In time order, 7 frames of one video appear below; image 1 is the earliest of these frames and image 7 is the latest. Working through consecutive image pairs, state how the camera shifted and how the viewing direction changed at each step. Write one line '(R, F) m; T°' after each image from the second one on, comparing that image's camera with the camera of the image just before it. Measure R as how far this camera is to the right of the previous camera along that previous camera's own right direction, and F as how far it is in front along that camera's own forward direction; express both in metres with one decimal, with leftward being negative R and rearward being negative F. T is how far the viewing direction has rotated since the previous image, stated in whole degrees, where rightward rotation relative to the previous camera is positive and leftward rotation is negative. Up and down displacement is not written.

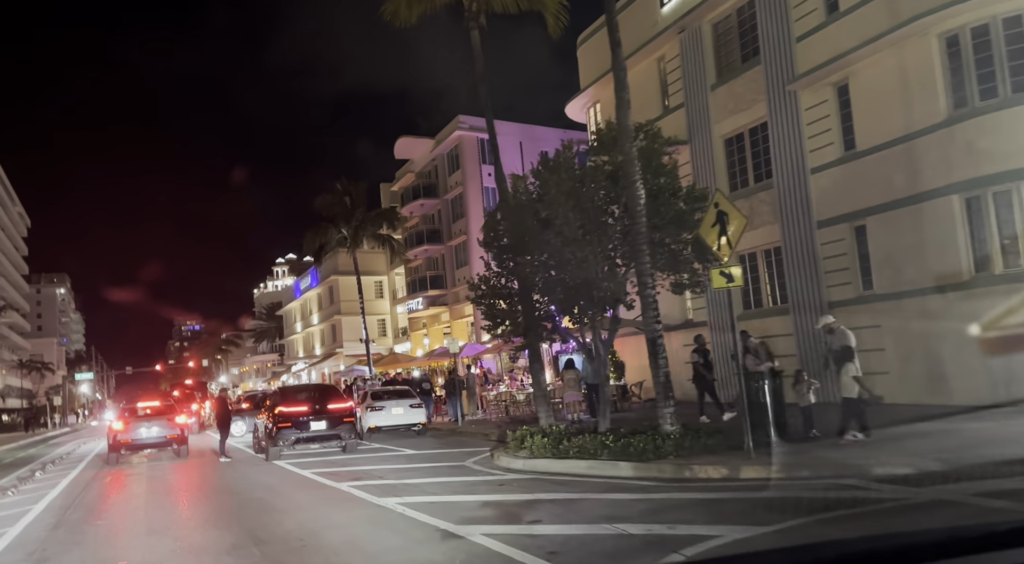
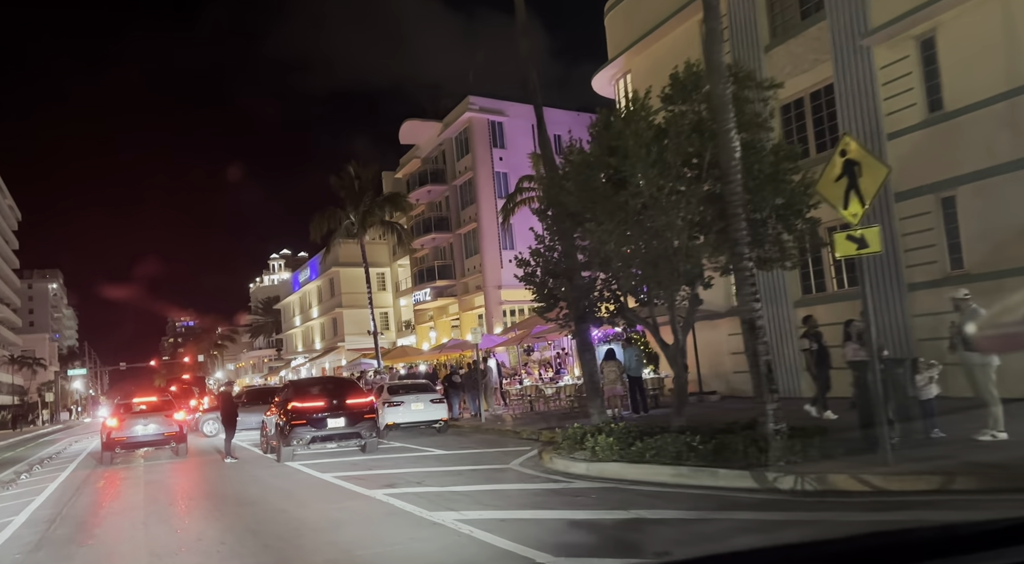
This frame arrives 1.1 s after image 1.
(-1.0, +2.1) m; 0°
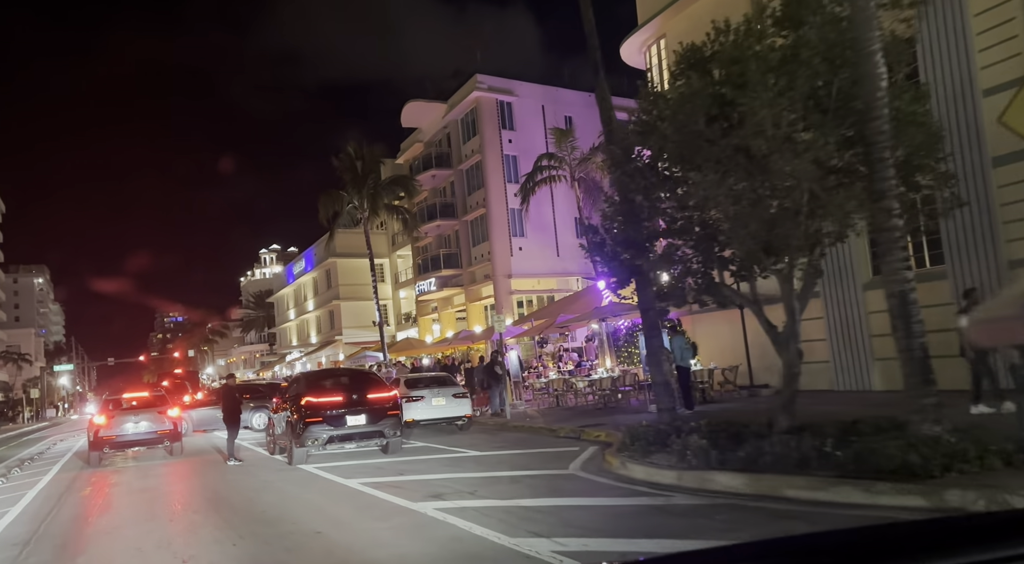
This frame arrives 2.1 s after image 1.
(-1.0, +2.2) m; +1°
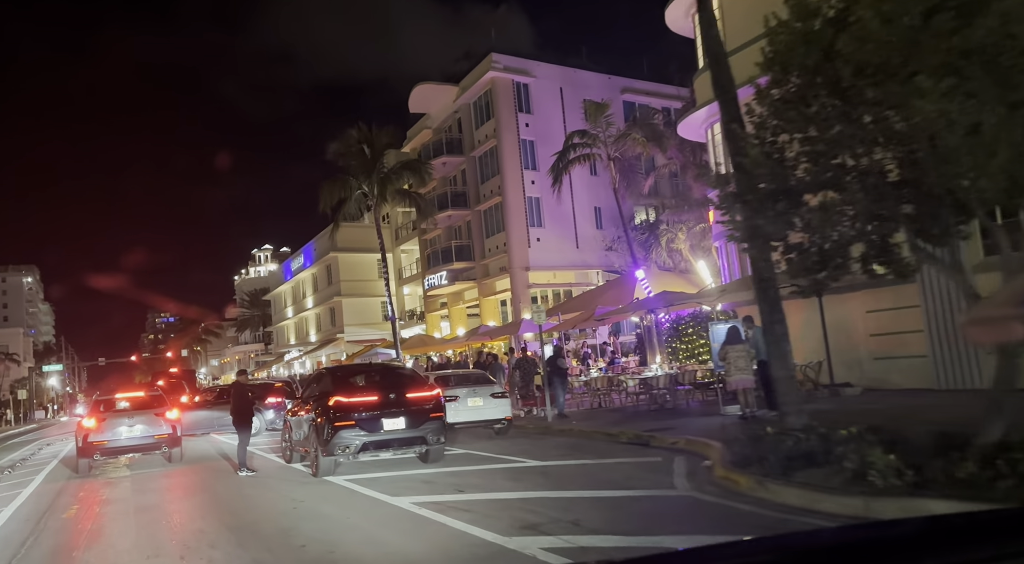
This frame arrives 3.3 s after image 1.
(-1.2, +2.5) m; +1°
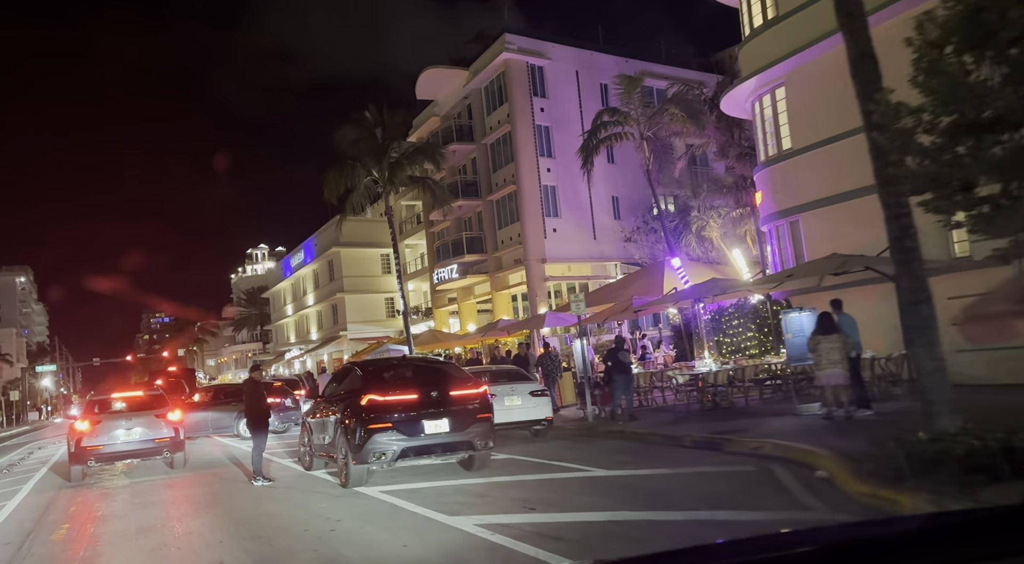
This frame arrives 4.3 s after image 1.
(-0.9, +1.9) m; 0°
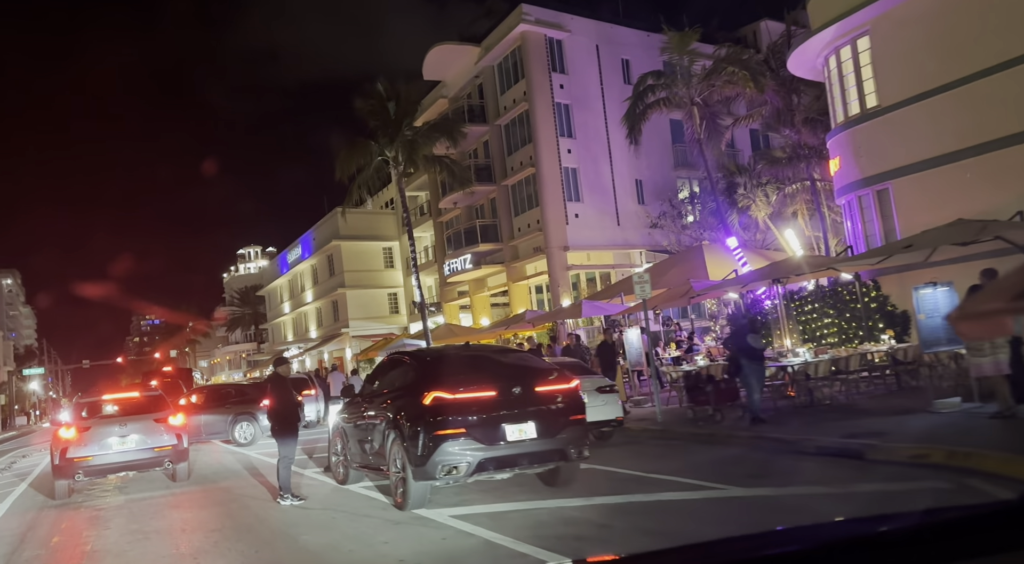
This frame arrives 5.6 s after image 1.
(-1.2, +2.5) m; +1°
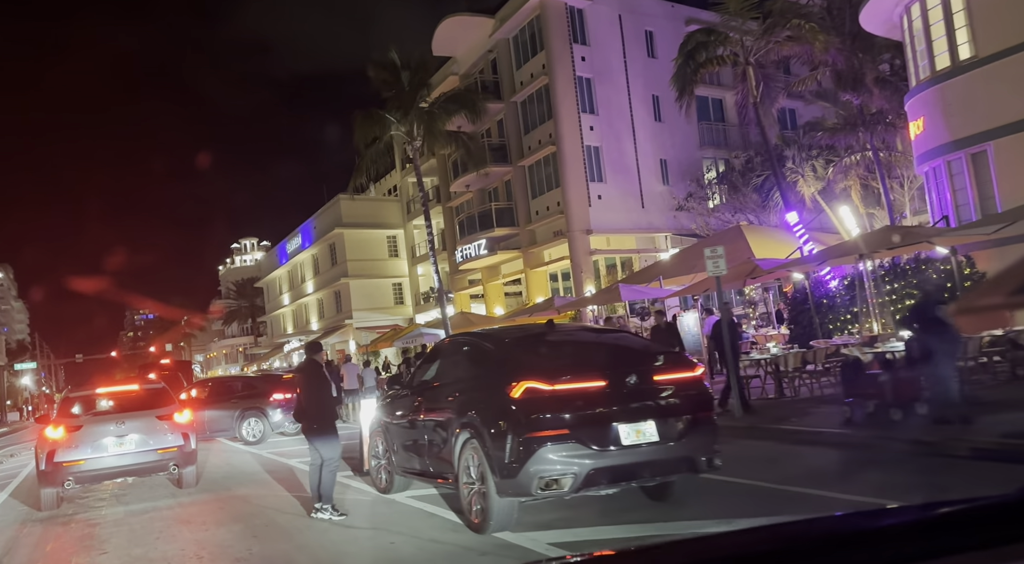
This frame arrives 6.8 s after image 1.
(-1.0, +2.1) m; 0°
